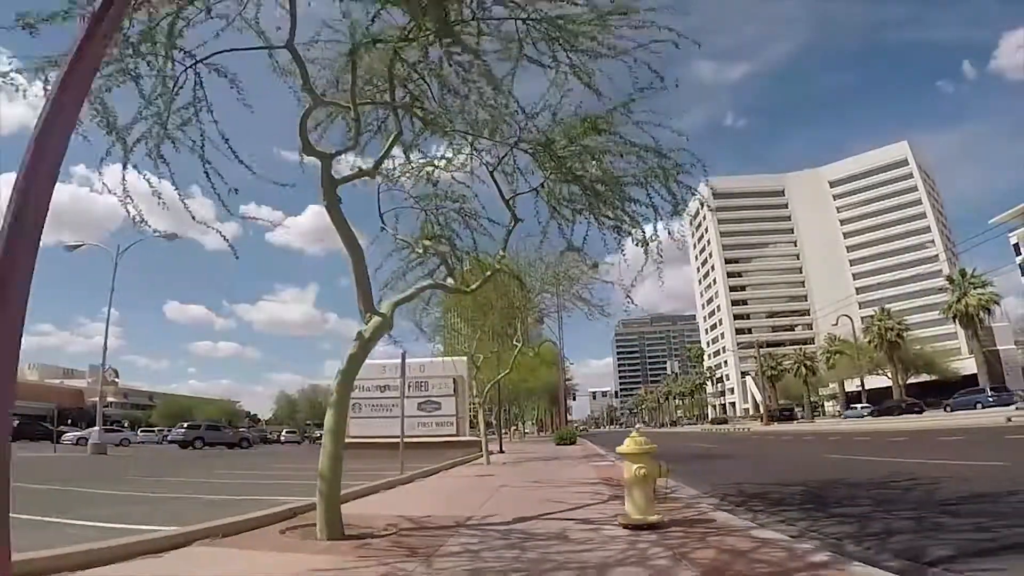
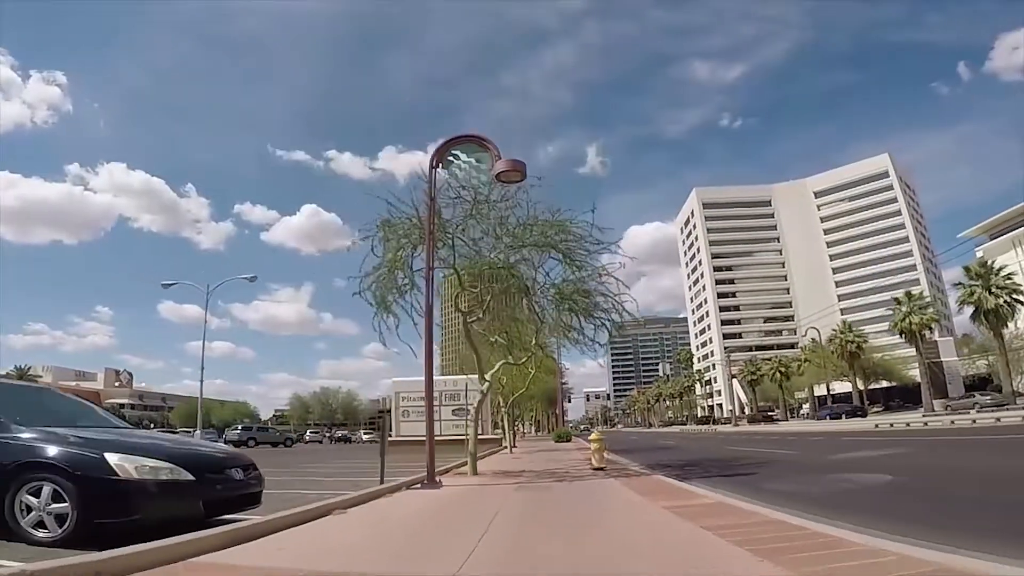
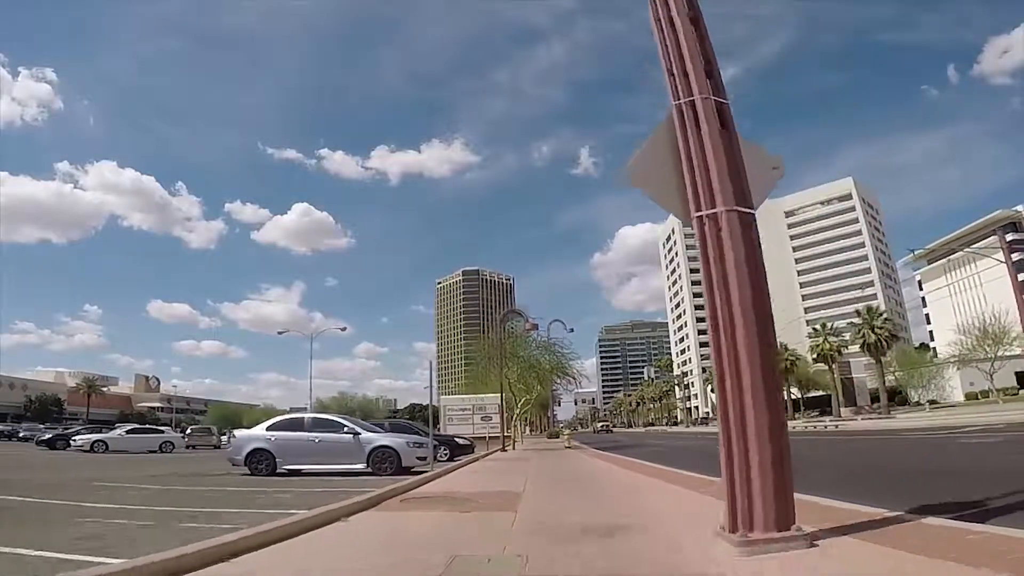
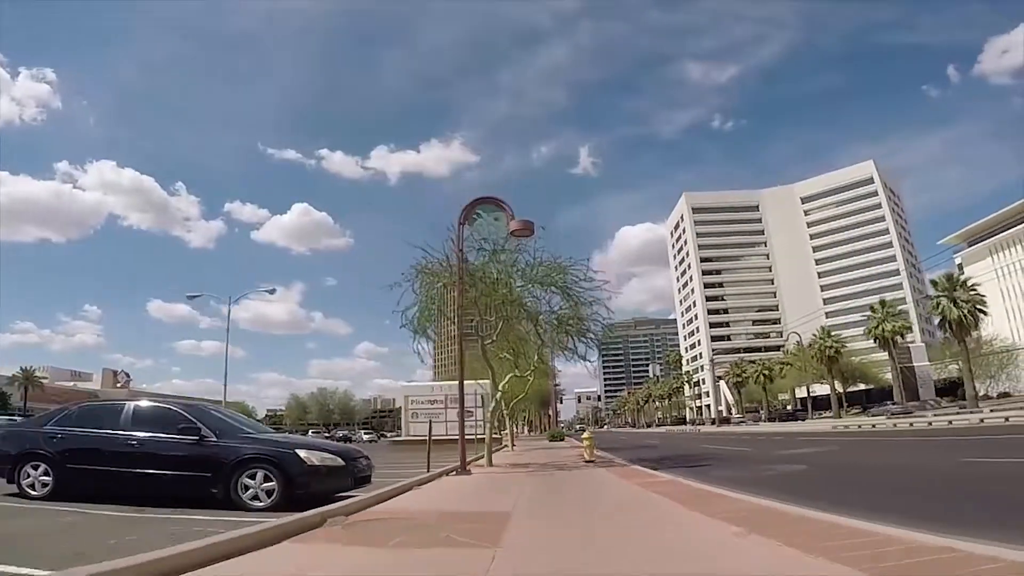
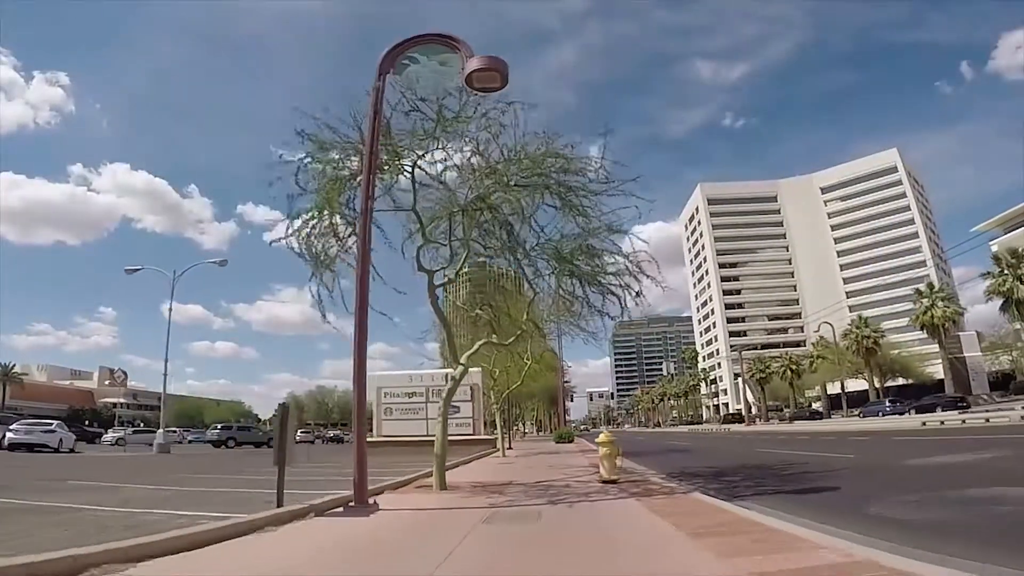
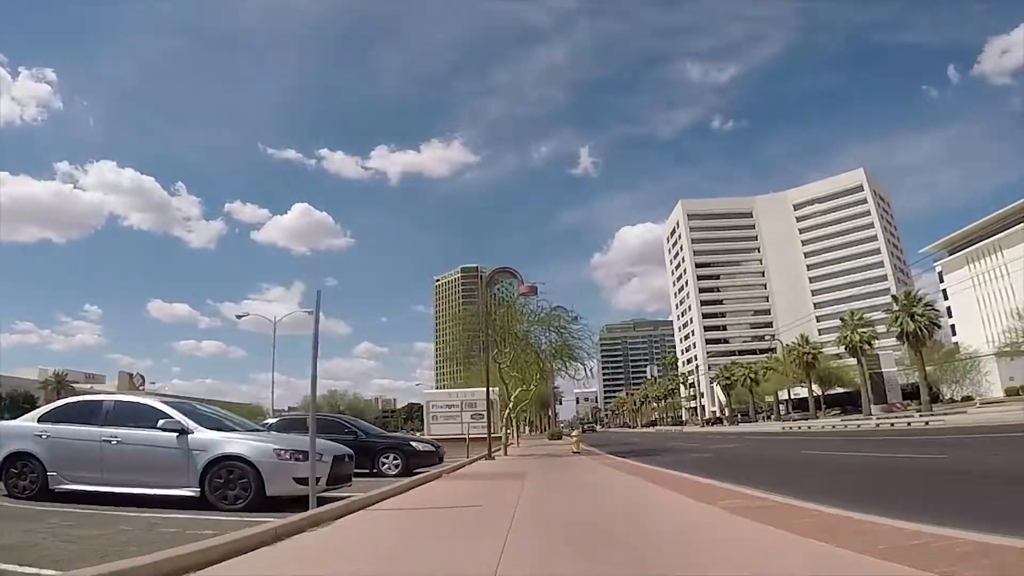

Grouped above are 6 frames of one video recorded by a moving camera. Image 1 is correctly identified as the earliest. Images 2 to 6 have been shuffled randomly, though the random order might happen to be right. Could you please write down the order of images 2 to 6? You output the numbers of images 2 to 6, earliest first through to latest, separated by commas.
5, 2, 4, 6, 3
